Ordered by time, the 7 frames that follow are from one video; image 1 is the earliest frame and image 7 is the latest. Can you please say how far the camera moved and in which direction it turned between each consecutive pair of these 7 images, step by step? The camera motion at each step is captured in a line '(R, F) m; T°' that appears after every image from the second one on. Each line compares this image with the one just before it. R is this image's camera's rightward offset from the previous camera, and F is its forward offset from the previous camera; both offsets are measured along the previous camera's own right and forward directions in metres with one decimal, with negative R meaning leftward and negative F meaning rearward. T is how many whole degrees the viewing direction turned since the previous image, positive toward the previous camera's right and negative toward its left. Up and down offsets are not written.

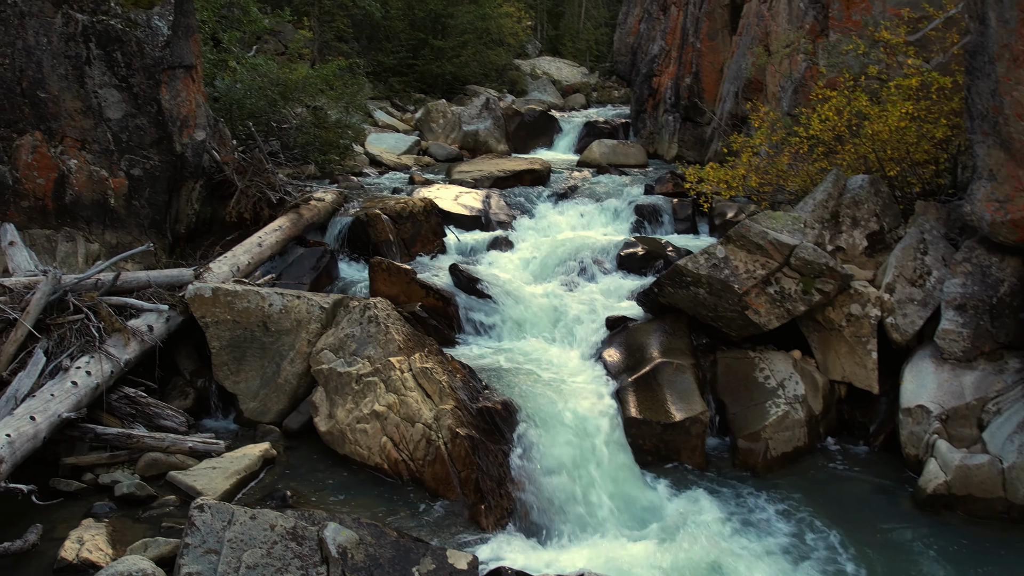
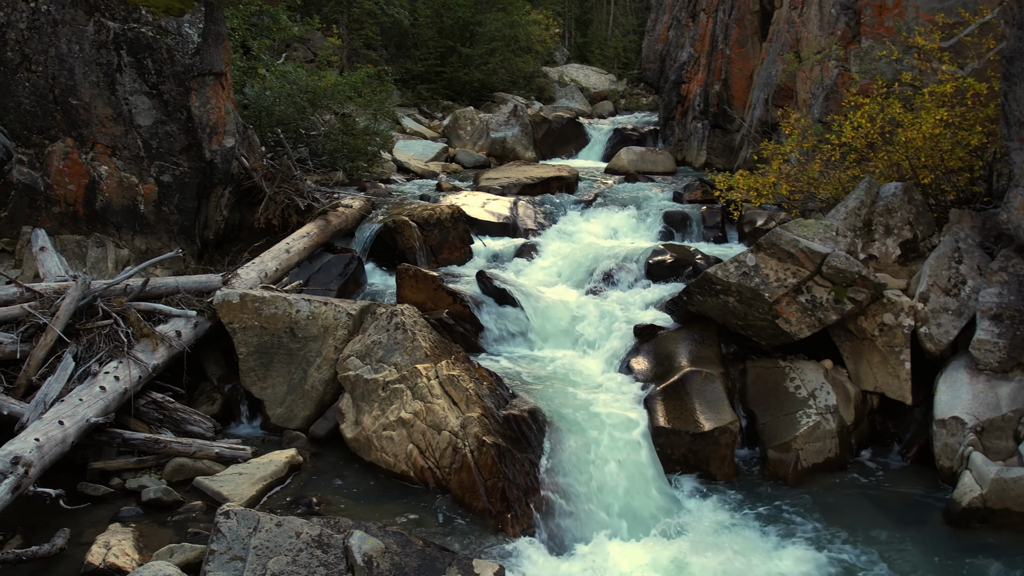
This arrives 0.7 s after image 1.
(-0.1, 0.0) m; -2°
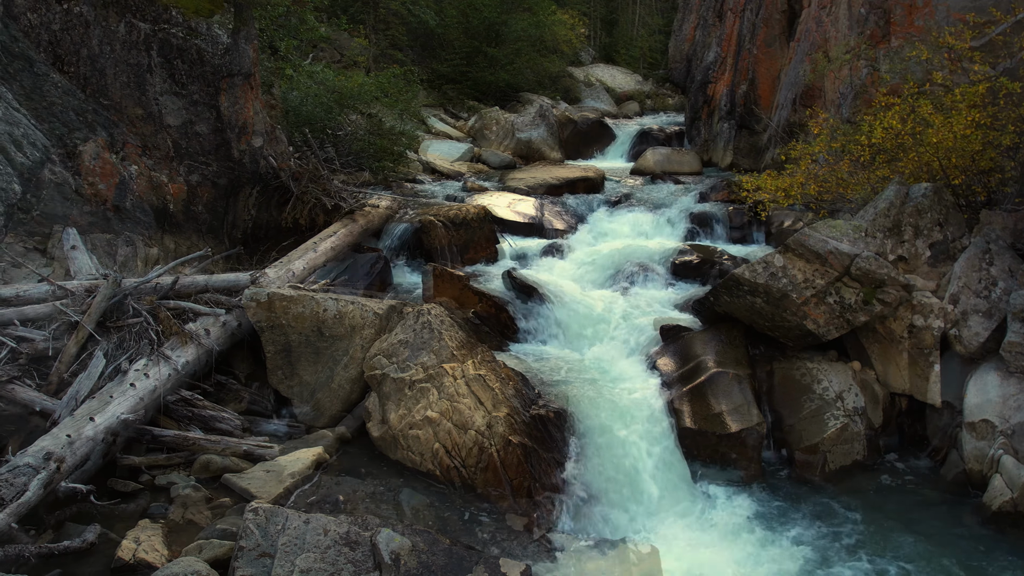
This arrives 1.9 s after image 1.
(-0.1, 0.0) m; -2°
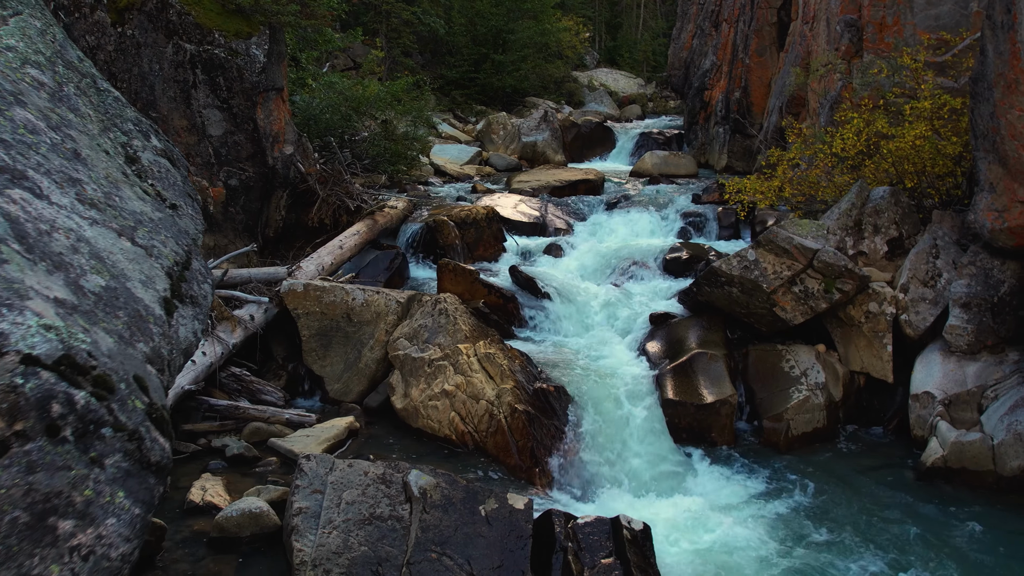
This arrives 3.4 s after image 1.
(+0.1, -1.0) m; -1°
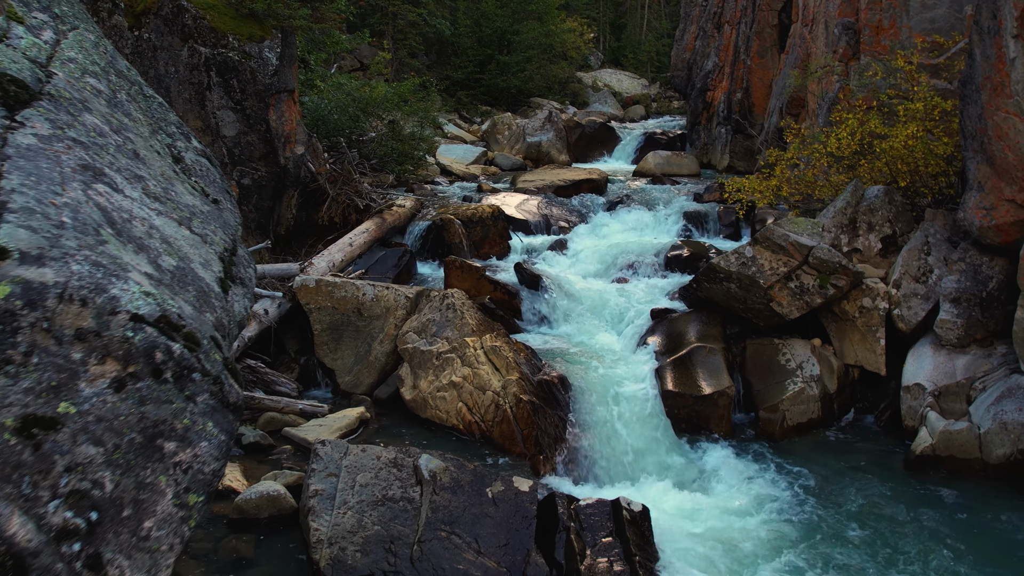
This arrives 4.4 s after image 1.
(0.0, -0.3) m; 0°
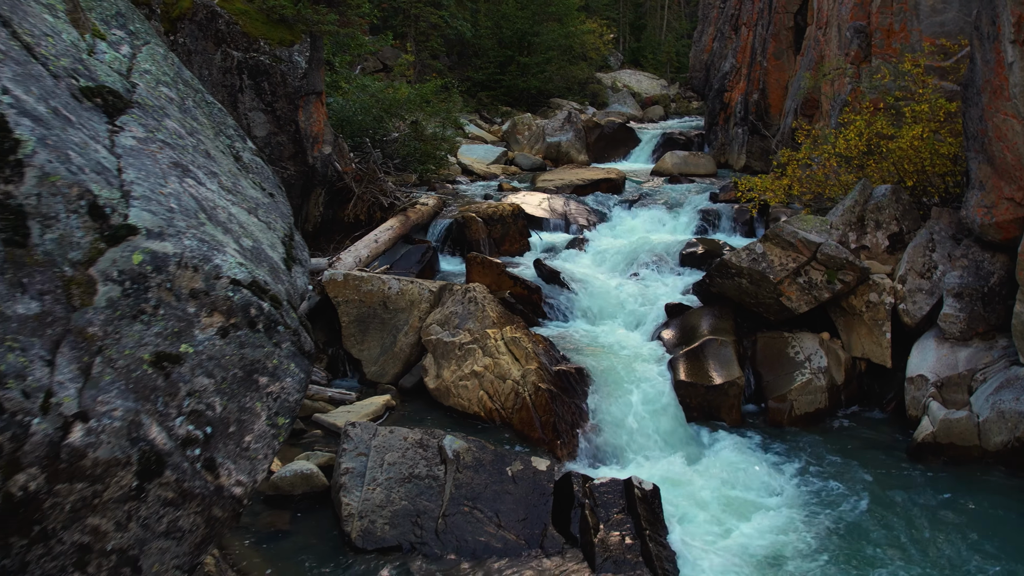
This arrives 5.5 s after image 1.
(0.0, -0.4) m; -2°
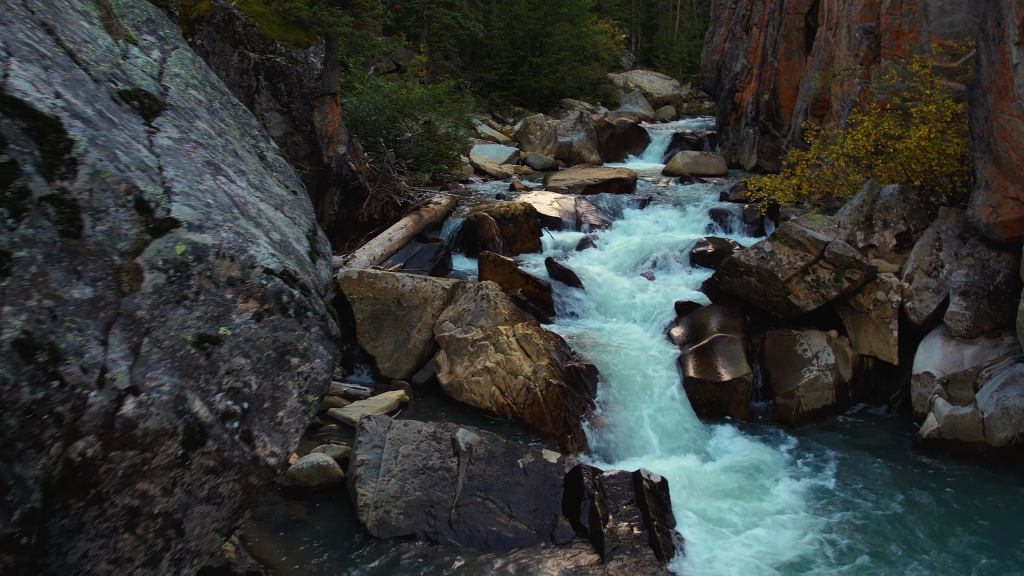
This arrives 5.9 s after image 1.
(0.0, -0.1) m; -1°
